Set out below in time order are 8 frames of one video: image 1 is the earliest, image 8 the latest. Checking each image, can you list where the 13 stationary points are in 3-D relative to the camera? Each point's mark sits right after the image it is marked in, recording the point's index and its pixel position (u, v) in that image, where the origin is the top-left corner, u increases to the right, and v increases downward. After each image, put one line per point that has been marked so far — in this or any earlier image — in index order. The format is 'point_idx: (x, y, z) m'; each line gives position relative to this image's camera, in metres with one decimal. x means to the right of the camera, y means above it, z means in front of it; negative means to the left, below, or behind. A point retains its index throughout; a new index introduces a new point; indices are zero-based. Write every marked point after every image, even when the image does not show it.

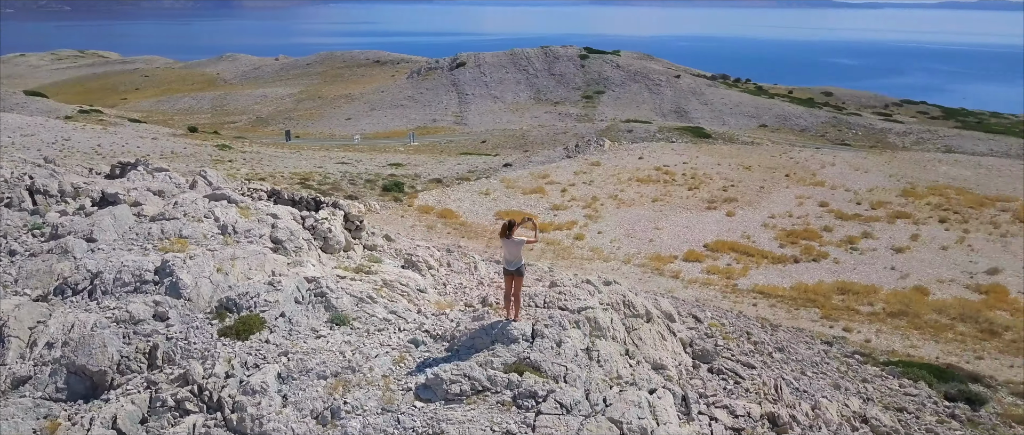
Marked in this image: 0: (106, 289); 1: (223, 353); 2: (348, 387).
0: (-2.8, -0.5, +5.3) m
1: (-1.7, -0.8, +4.6) m
2: (-0.9, -1.0, +4.4) m
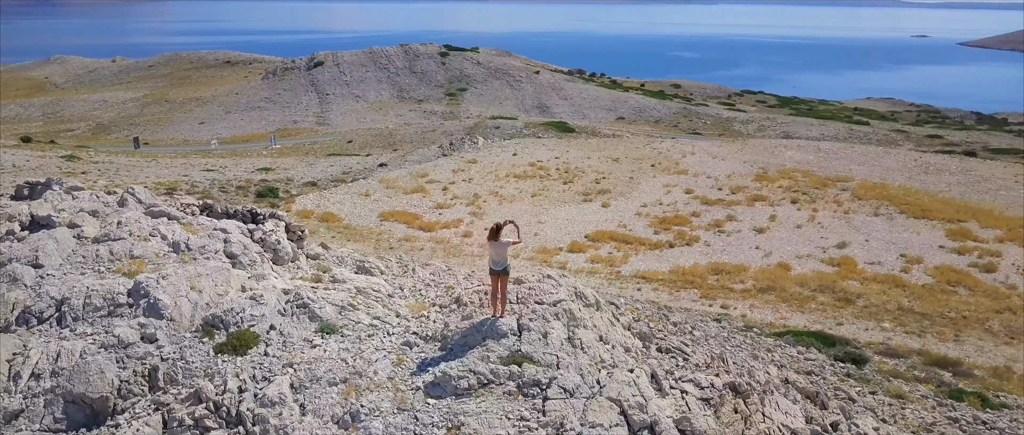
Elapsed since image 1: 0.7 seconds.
0: (-2.9, -0.6, +5.2) m
1: (-1.7, -0.9, +4.6) m
2: (-0.9, -1.0, +4.6) m
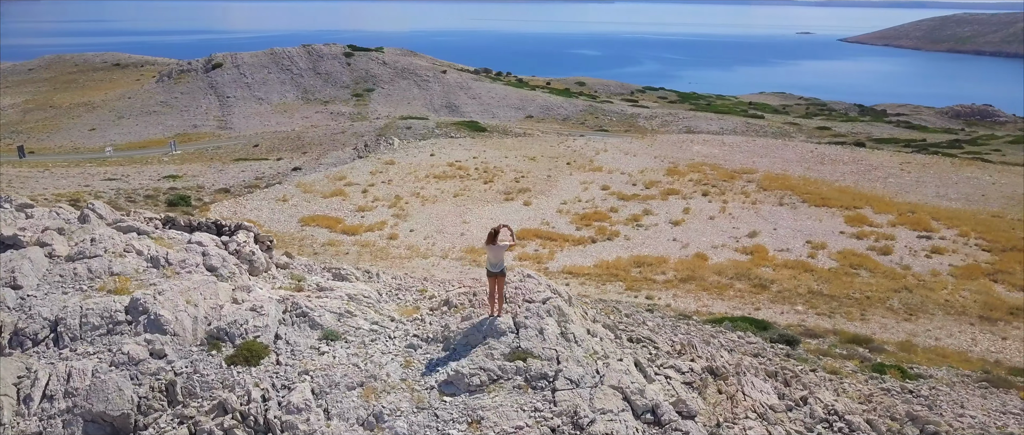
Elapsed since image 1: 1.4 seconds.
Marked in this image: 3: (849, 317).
0: (-2.9, -0.8, +5.1) m
1: (-1.6, -1.0, +4.7) m
2: (-0.8, -1.1, +4.8) m
3: (+8.2, -2.4, +19.3) m
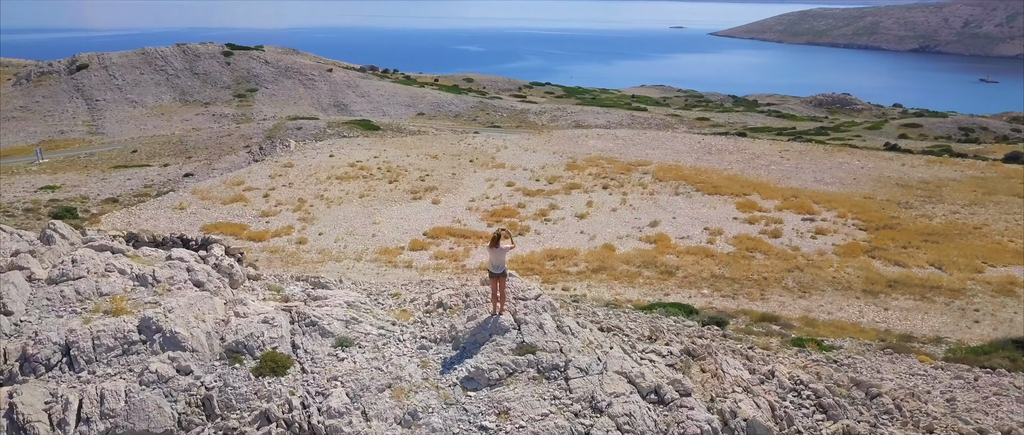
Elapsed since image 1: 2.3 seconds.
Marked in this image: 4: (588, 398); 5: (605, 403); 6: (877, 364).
0: (-2.8, -0.9, +5.1) m
1: (-1.5, -1.1, +4.9) m
2: (-0.7, -1.1, +5.1) m
3: (+6.2, -2.1, +20.8) m
4: (+0.5, -1.2, +5.2) m
5: (+0.6, -1.2, +5.1) m
6: (+4.7, -1.9, +10.1) m
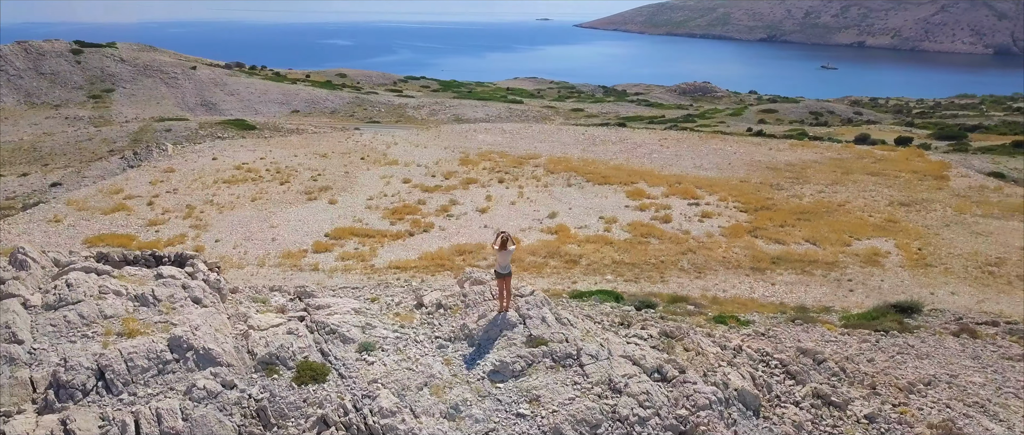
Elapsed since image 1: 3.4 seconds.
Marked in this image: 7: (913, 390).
0: (-2.5, -1.1, +5.2) m
1: (-1.2, -1.2, +5.2) m
2: (-0.5, -1.2, +5.5) m
3: (+3.9, -1.8, +22.0) m
4: (+0.7, -1.2, +5.7) m
5: (+0.8, -1.2, +5.7) m
6: (+4.1, -1.7, +11.3) m
7: (+3.8, -1.6, +7.4) m
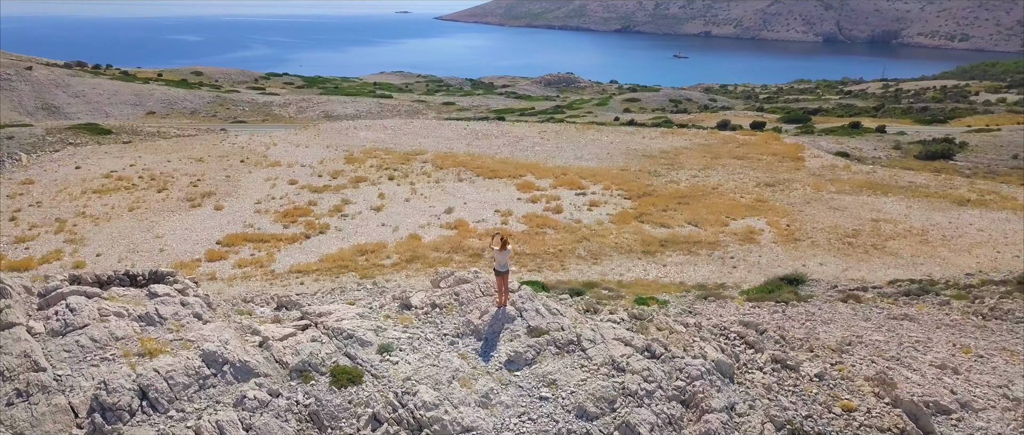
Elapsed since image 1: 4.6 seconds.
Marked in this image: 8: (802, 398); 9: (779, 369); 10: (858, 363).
0: (-2.3, -1.2, +5.3) m
1: (-1.0, -1.3, +5.5) m
2: (-0.3, -1.2, +6.0) m
3: (+1.3, -1.5, +23.0) m
4: (+0.8, -1.2, +6.4) m
5: (+0.9, -1.2, +6.4) m
6: (+3.3, -1.5, +12.4) m
7: (+3.6, -1.4, +8.5) m
8: (+2.5, -1.6, +6.8) m
9: (+2.5, -1.4, +7.2) m
10: (+3.6, -1.5, +8.1) m
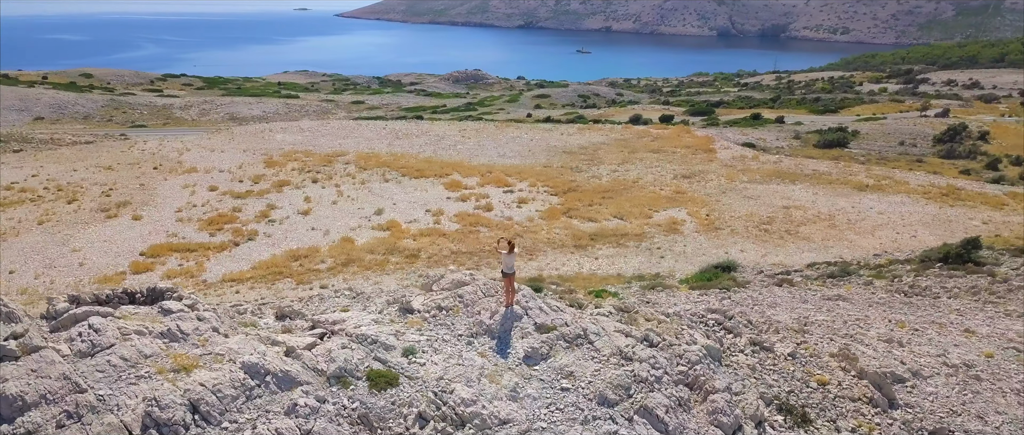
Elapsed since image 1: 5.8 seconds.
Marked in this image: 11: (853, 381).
0: (-2.0, -1.3, +5.5) m
1: (-0.8, -1.3, +5.9) m
2: (-0.1, -1.3, +6.4) m
3: (-0.5, -1.5, +23.5) m
4: (+0.9, -1.2, +6.9) m
5: (+1.0, -1.2, +6.9) m
6: (+2.7, -1.4, +13.2) m
7: (+3.5, -1.4, +9.4) m
8: (+2.6, -1.5, +7.6) m
9: (+2.5, -1.4, +7.9) m
10: (+3.5, -1.4, +8.9) m
11: (+3.3, -1.6, +7.7) m
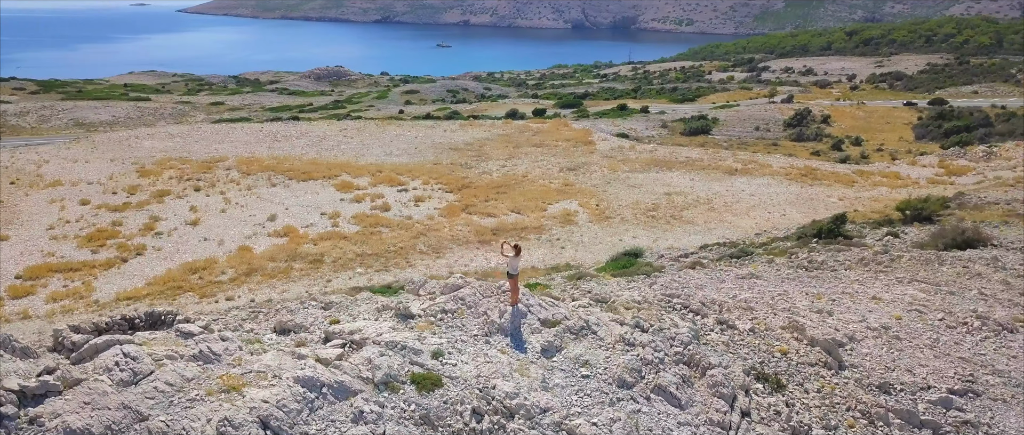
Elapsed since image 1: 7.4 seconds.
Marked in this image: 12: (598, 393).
0: (-1.6, -1.5, +5.7) m
1: (-0.4, -1.4, +6.3) m
2: (+0.1, -1.4, +6.9) m
3: (-3.2, -1.5, +23.7) m
4: (+1.0, -1.2, +7.6) m
5: (+1.2, -1.2, +7.7) m
6: (+1.7, -1.3, +14.1) m
7: (+3.1, -1.2, +10.5) m
8: (+2.6, -1.4, +8.6) m
9: (+2.4, -1.3, +8.9) m
10: (+3.3, -1.3, +10.0) m
11: (+3.3, -1.5, +8.8) m
12: (+0.7, -1.5, +6.8) m
